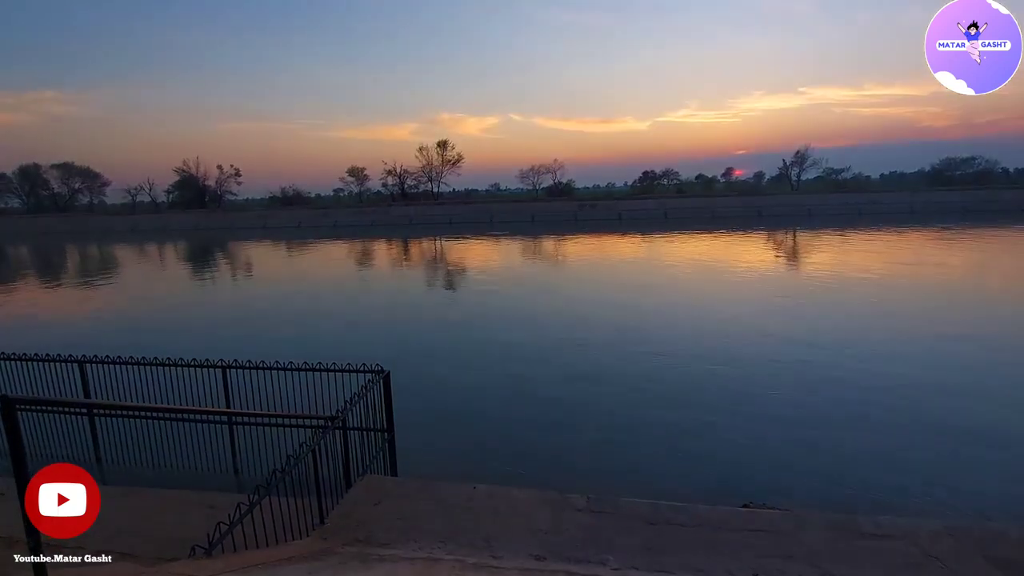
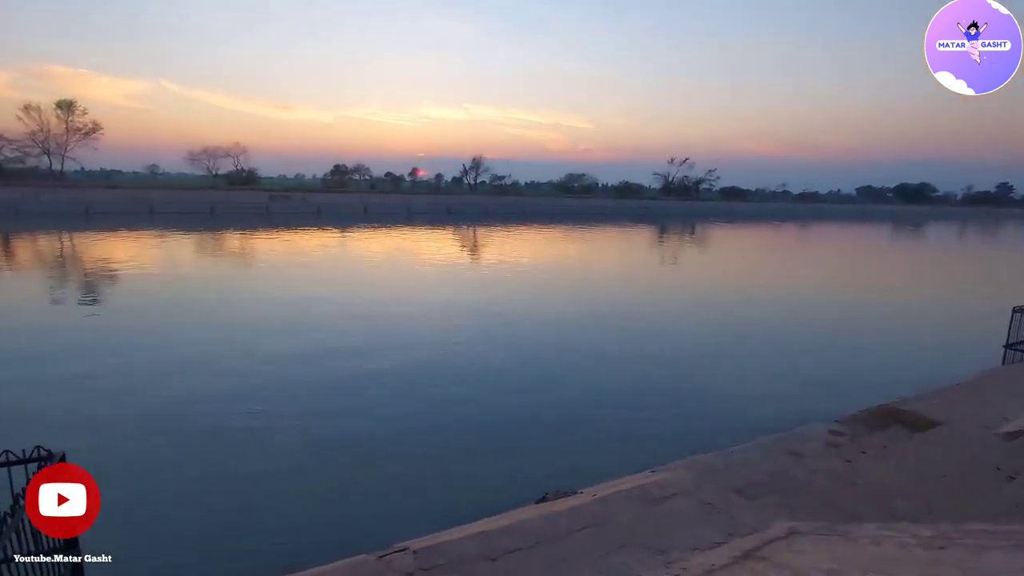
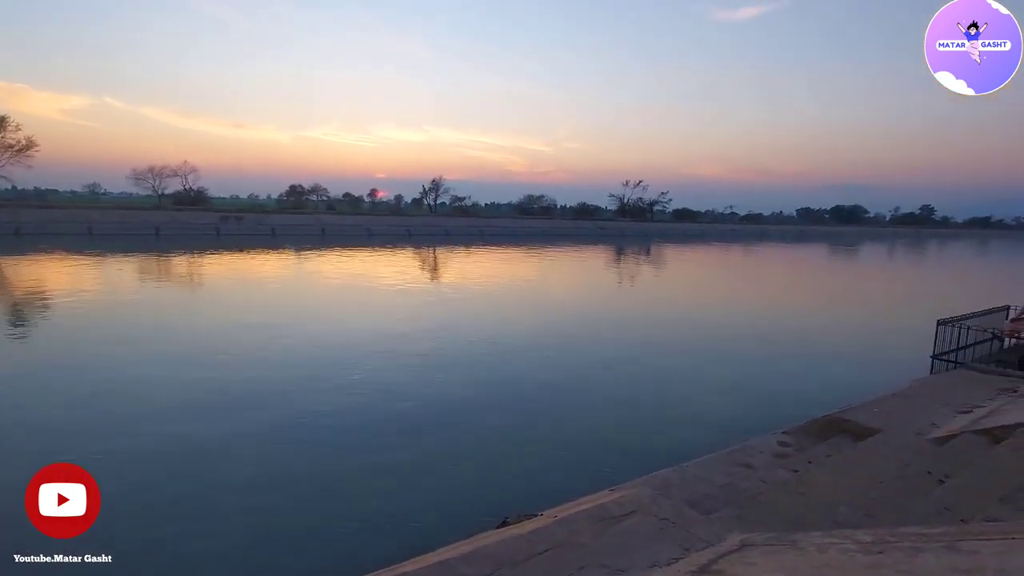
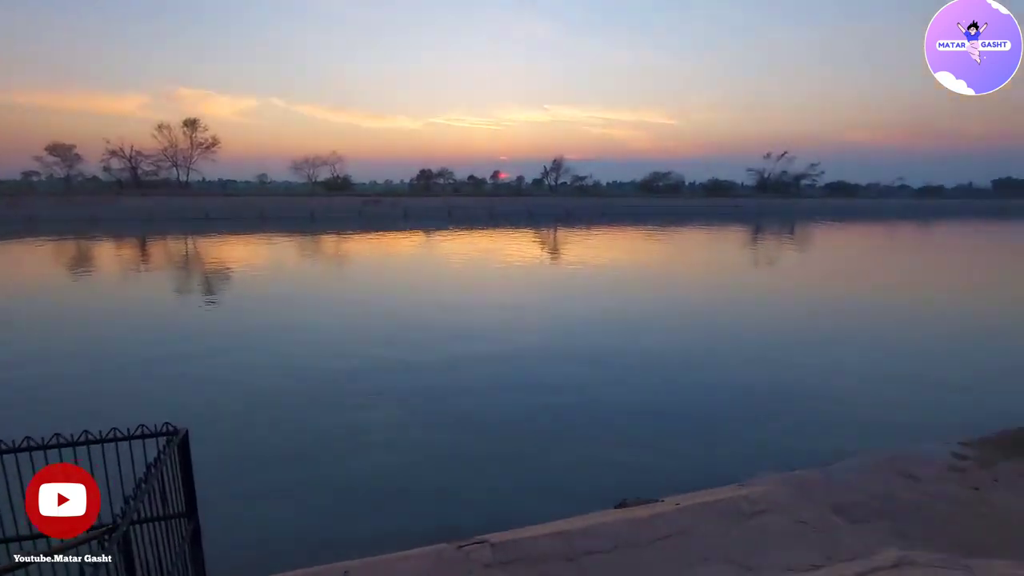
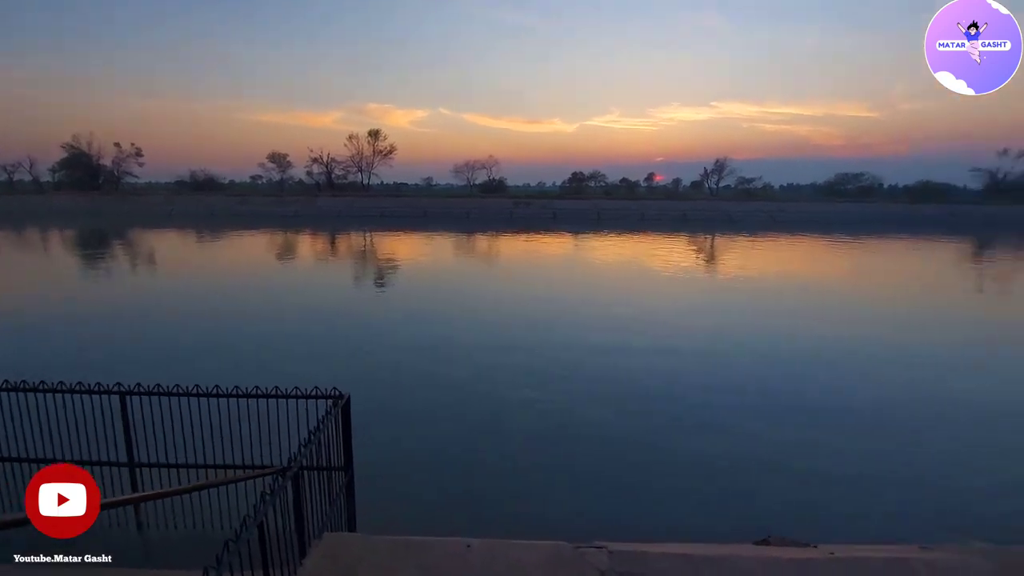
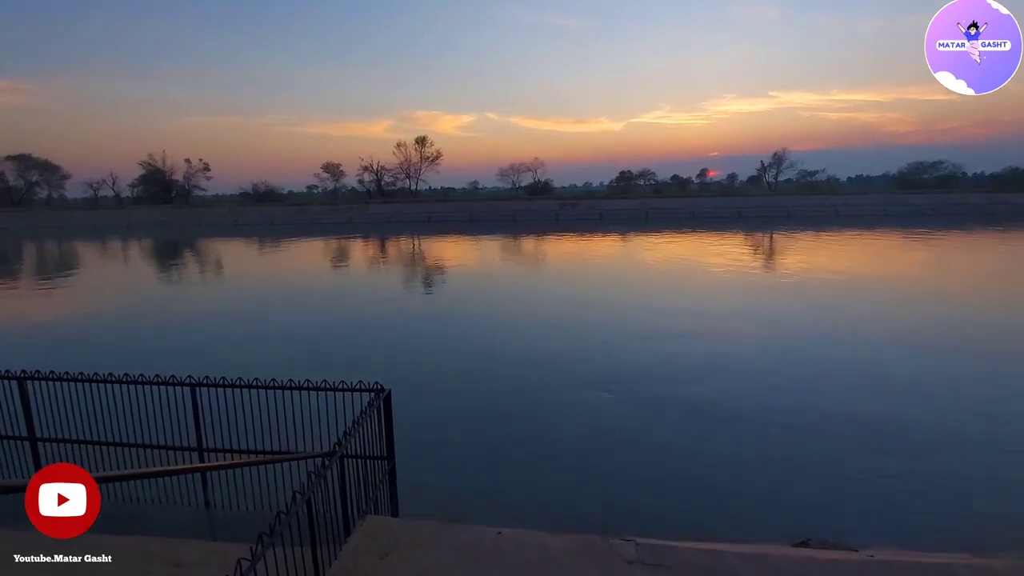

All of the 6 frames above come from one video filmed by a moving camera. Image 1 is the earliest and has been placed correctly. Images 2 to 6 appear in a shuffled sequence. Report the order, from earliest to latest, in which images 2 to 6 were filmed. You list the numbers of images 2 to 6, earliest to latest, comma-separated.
6, 5, 4, 2, 3
